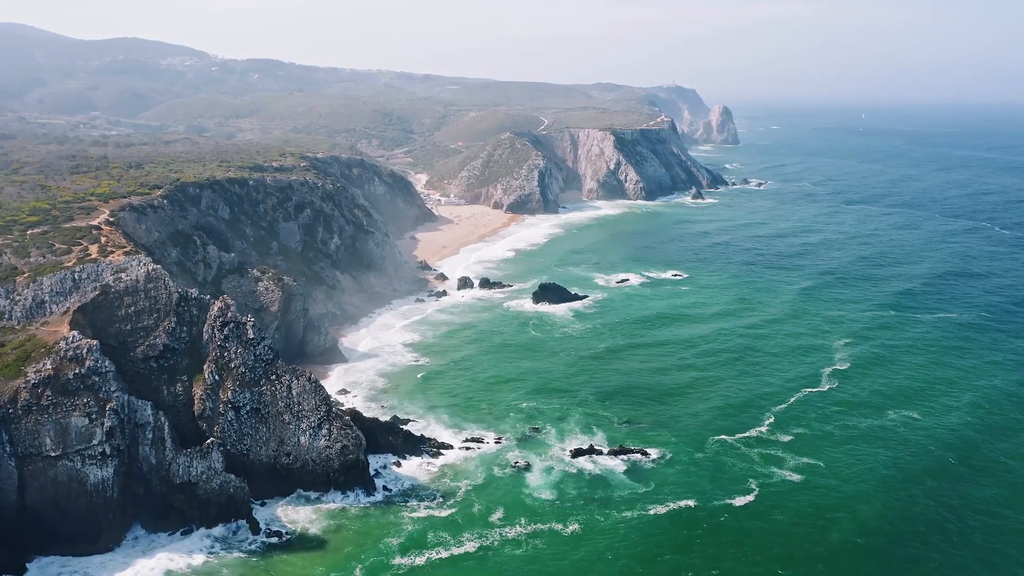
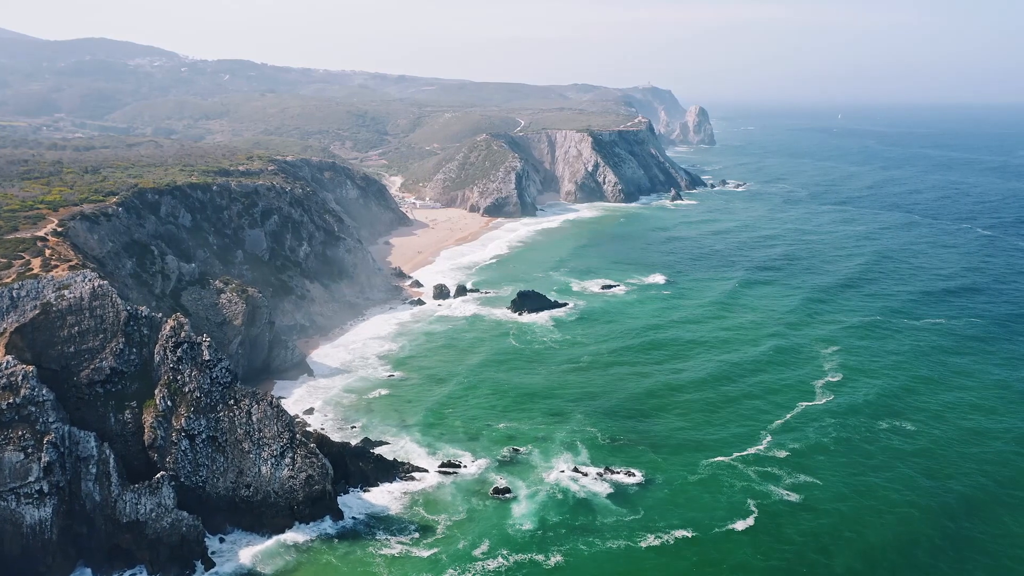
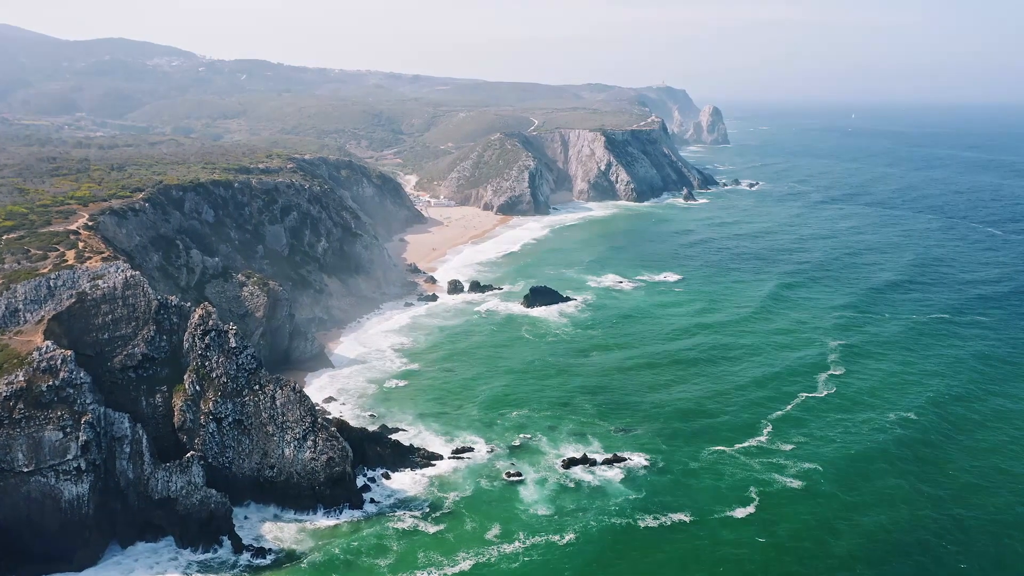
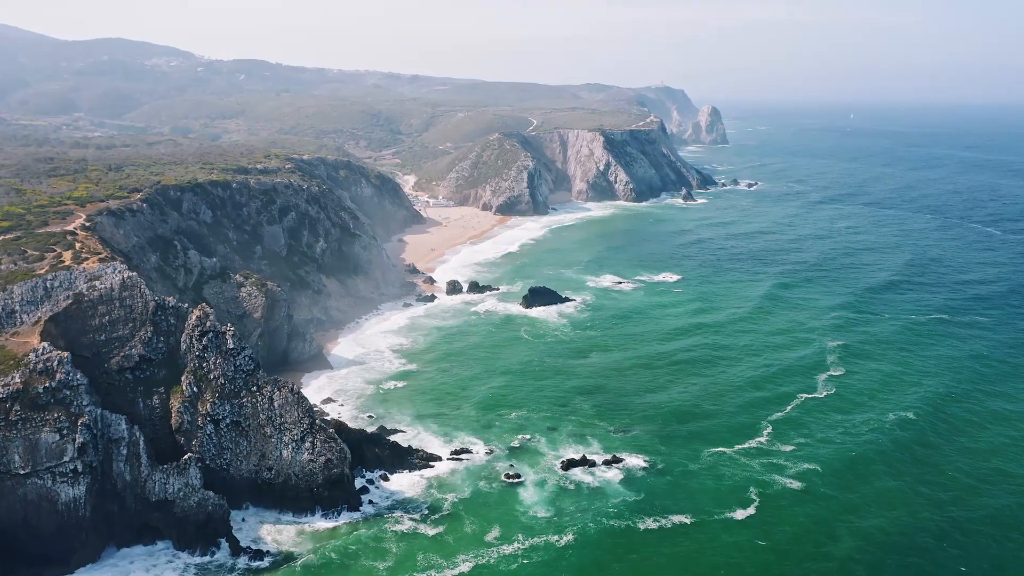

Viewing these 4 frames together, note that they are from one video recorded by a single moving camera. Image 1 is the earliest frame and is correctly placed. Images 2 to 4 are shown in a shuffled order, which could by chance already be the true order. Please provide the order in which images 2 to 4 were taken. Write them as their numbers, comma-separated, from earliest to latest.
3, 4, 2
